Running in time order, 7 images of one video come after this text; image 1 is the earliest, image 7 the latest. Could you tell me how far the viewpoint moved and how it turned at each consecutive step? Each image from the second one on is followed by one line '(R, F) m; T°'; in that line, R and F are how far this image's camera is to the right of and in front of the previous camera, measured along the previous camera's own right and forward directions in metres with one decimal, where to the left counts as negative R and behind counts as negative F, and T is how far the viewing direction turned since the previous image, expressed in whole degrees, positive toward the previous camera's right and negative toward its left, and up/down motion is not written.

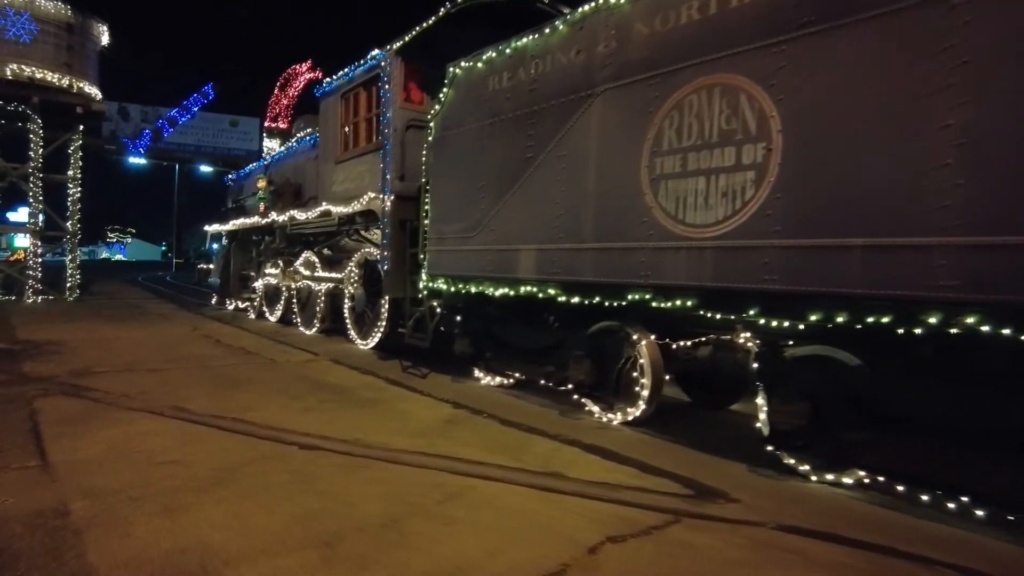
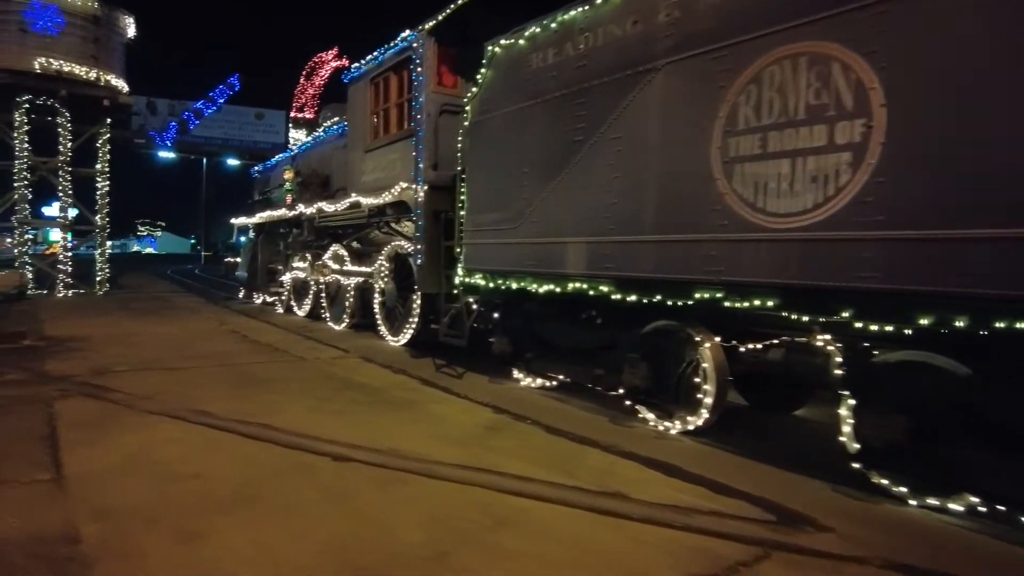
(-0.2, +0.6) m; -2°
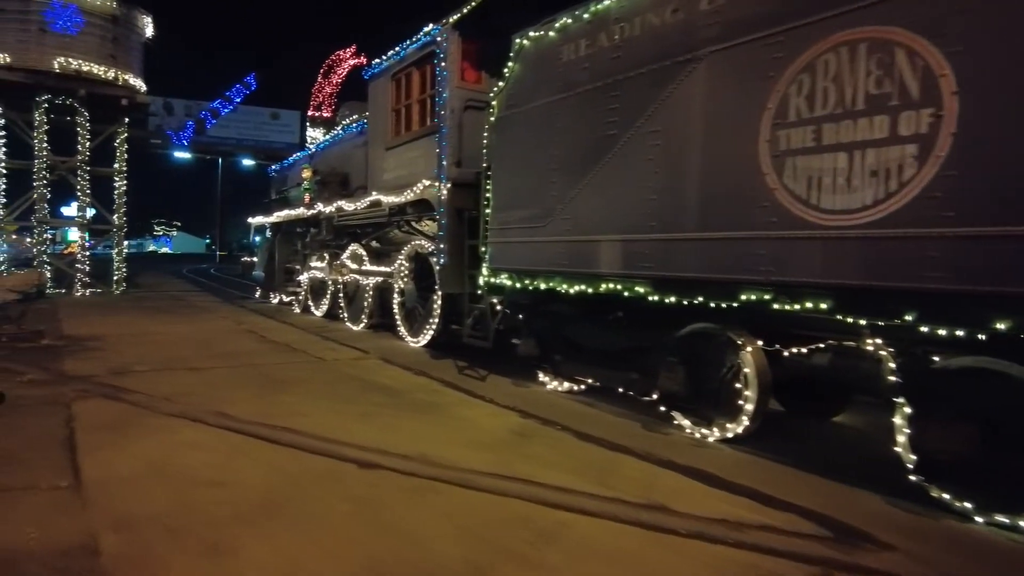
(-0.2, +0.2) m; -1°
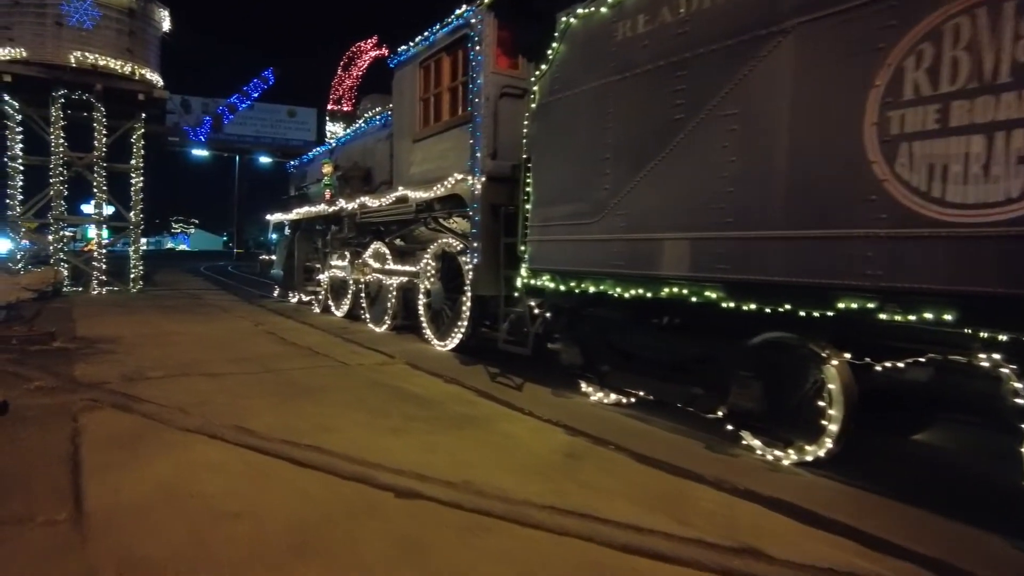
(-0.3, +0.7) m; -1°
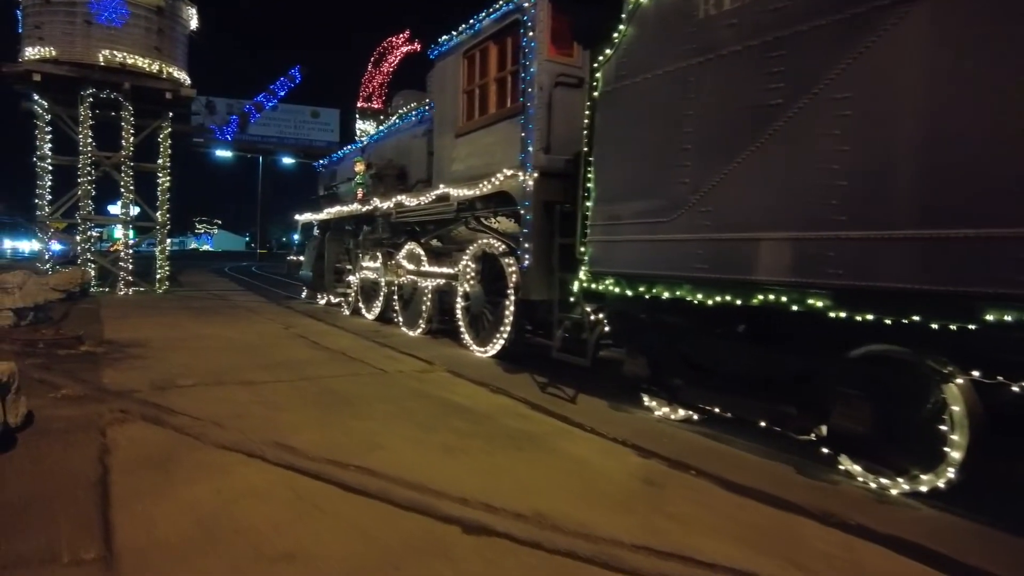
(-0.4, +0.6) m; -2°
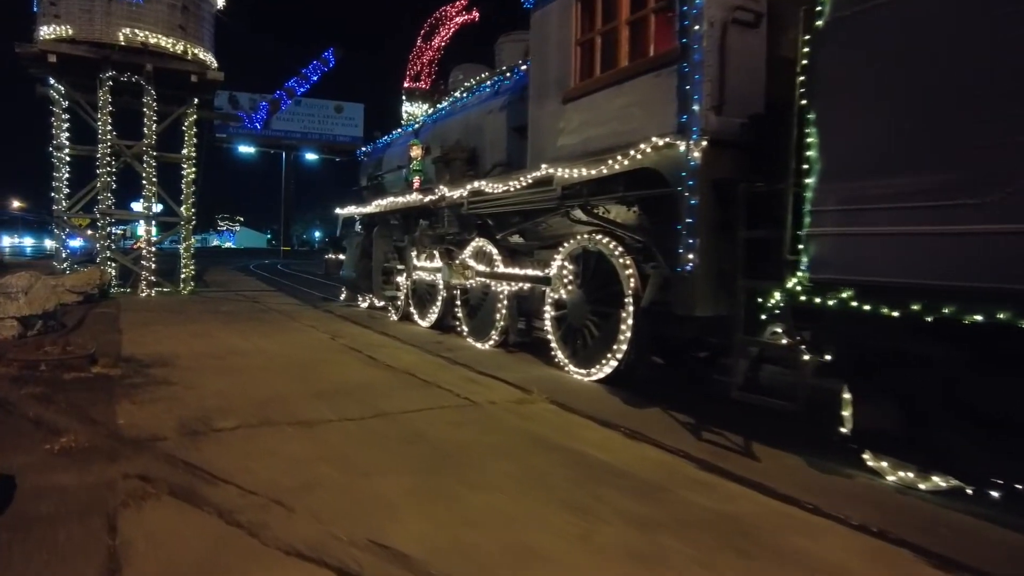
(-1.2, +2.1) m; -2°
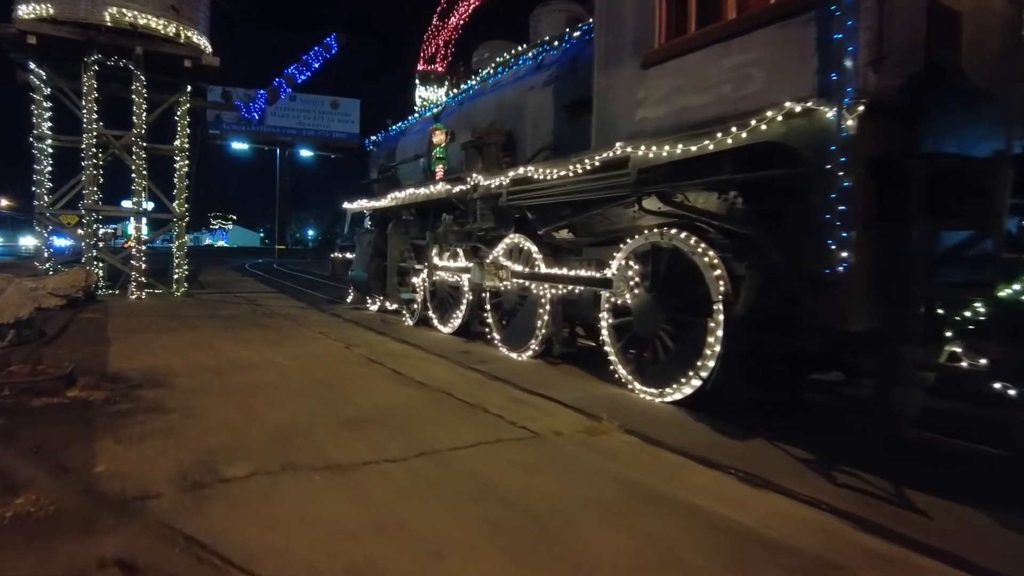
(-0.7, +1.3) m; +1°
